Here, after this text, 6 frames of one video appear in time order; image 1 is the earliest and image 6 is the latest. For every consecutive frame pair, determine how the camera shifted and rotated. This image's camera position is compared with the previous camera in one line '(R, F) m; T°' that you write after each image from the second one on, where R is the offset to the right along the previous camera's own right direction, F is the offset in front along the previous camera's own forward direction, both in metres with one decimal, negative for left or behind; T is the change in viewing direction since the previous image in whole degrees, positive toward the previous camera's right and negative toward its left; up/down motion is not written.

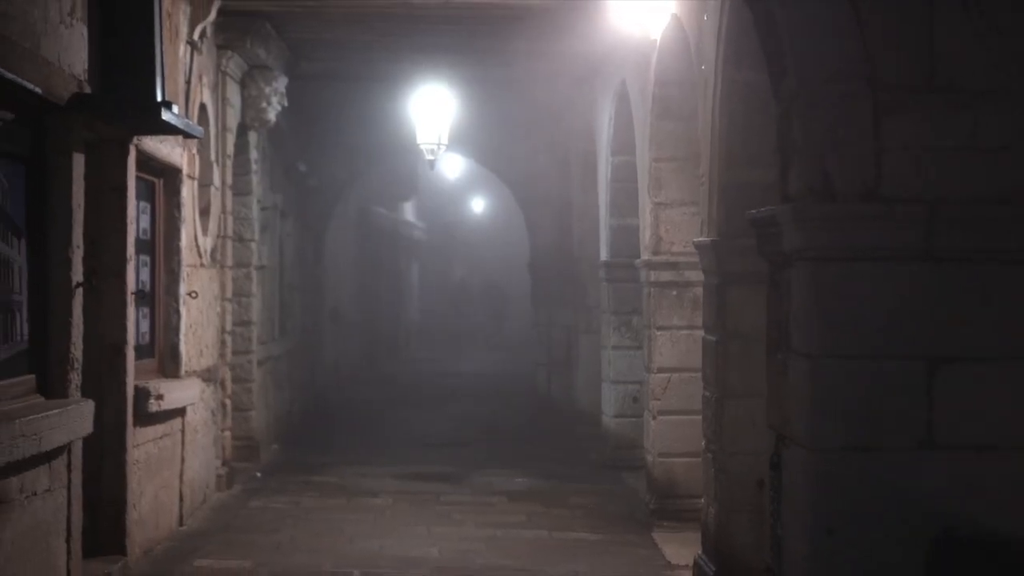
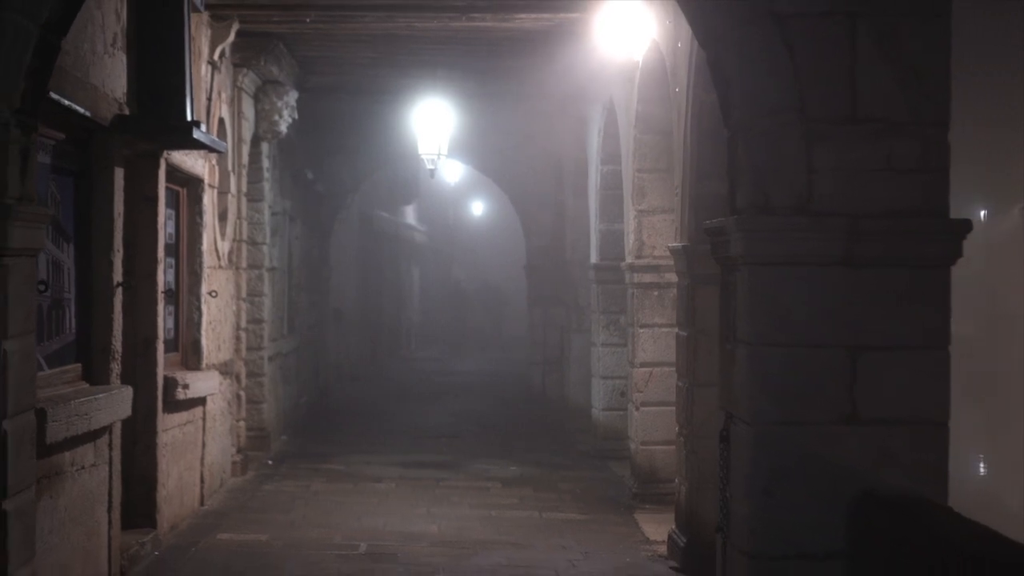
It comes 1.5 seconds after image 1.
(0.0, -0.5) m; 0°
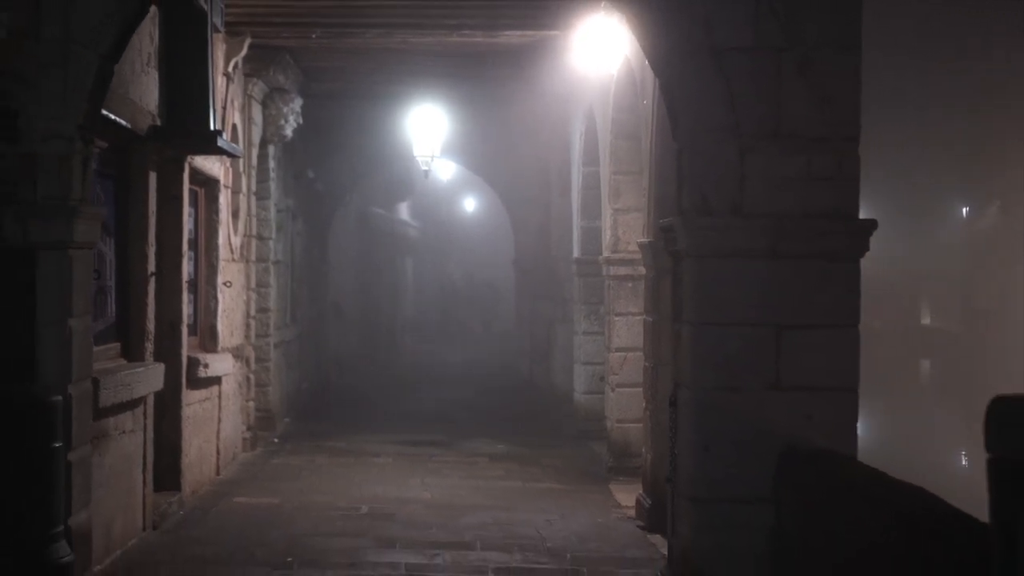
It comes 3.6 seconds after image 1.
(0.0, -0.7) m; 0°
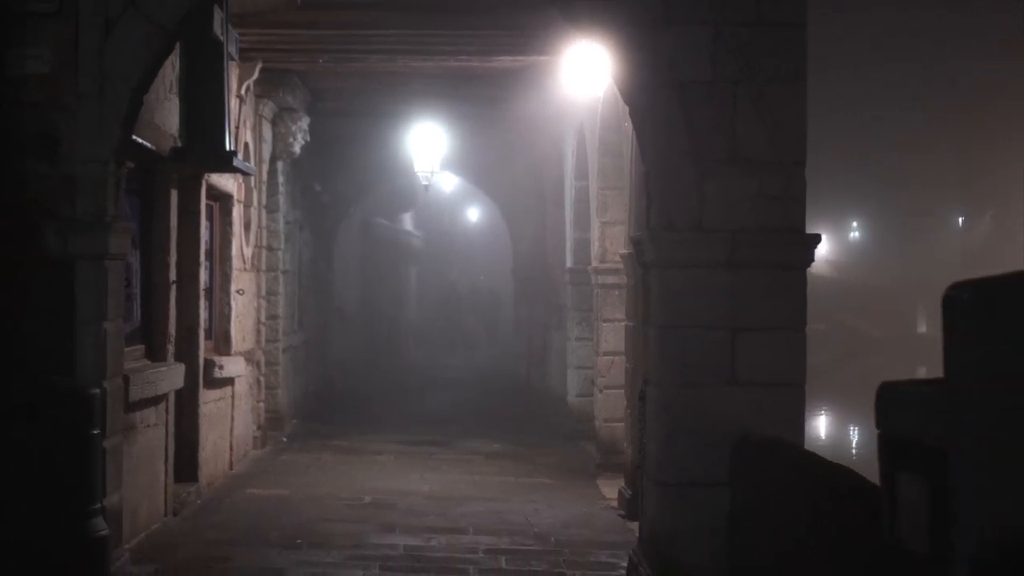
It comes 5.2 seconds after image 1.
(+0.1, -0.5) m; 0°
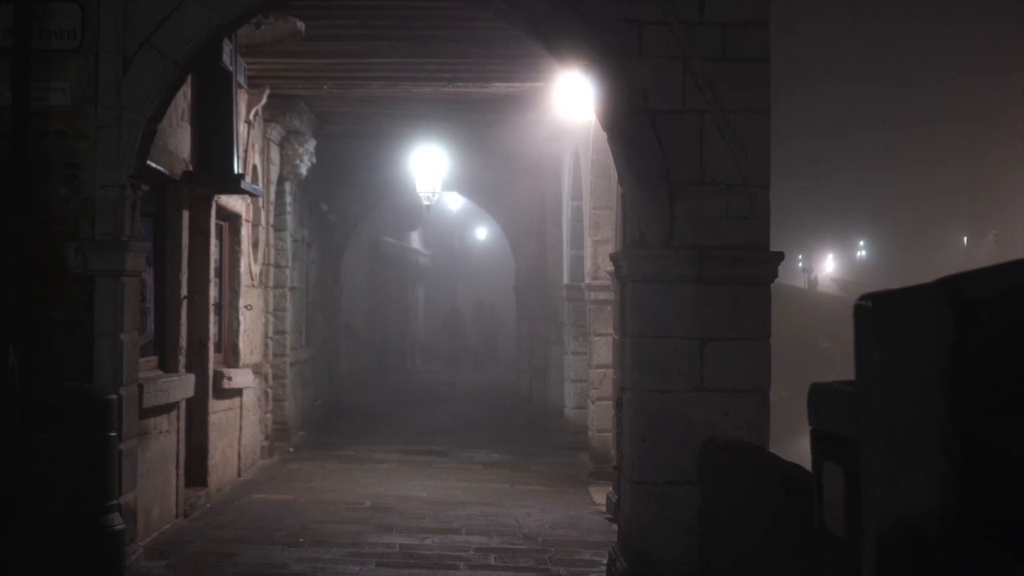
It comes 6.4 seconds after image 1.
(+0.1, -0.3) m; -1°
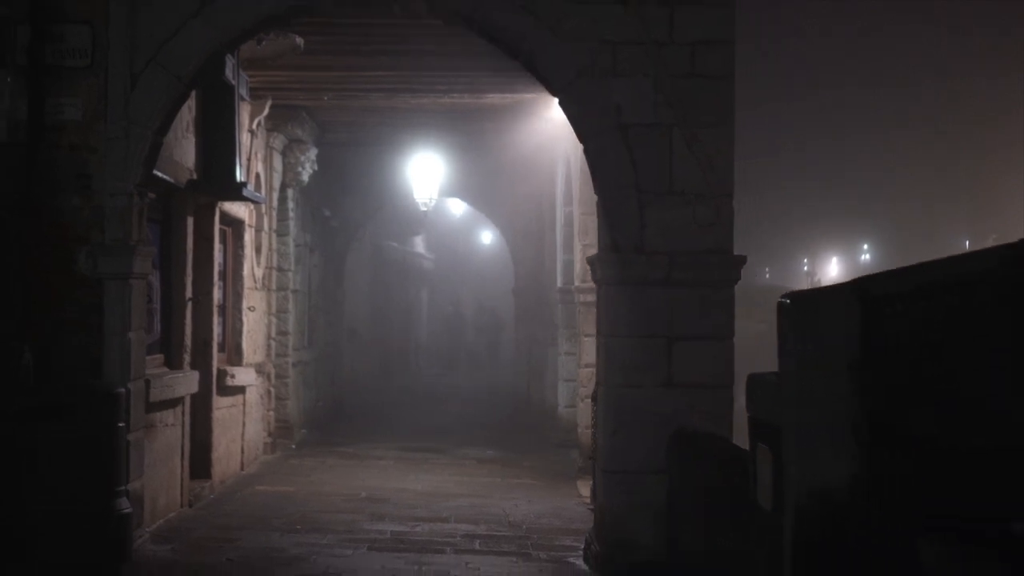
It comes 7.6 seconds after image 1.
(+0.2, -0.3) m; -1°
